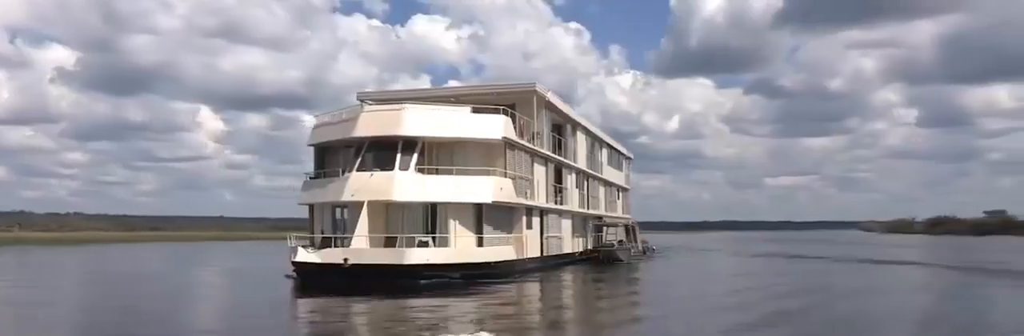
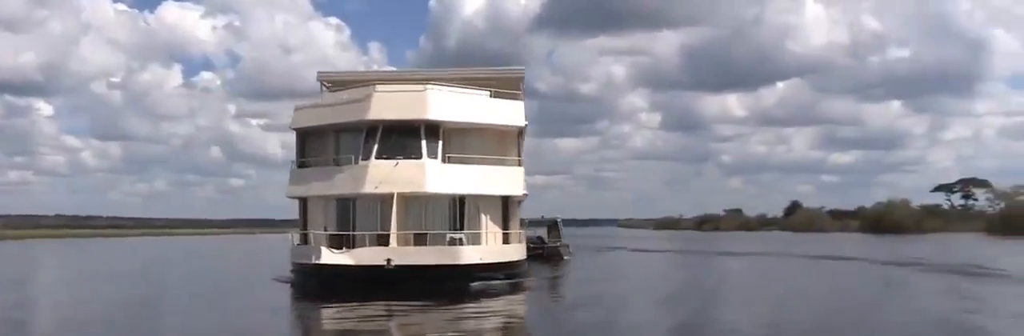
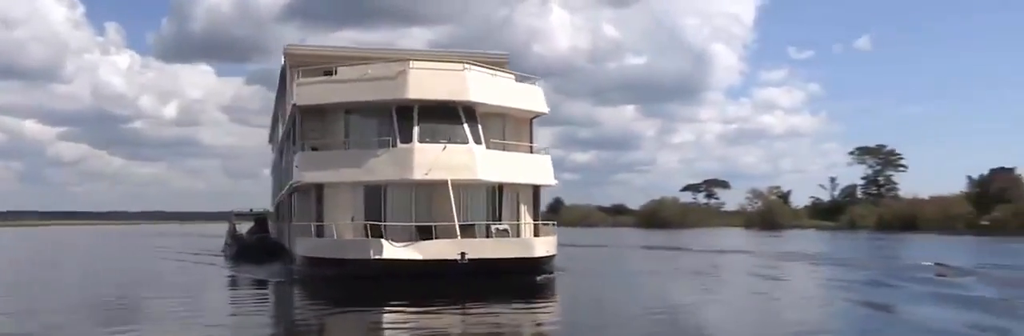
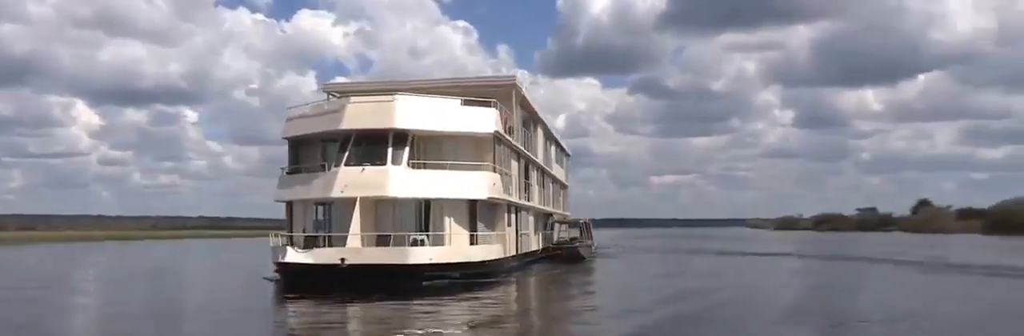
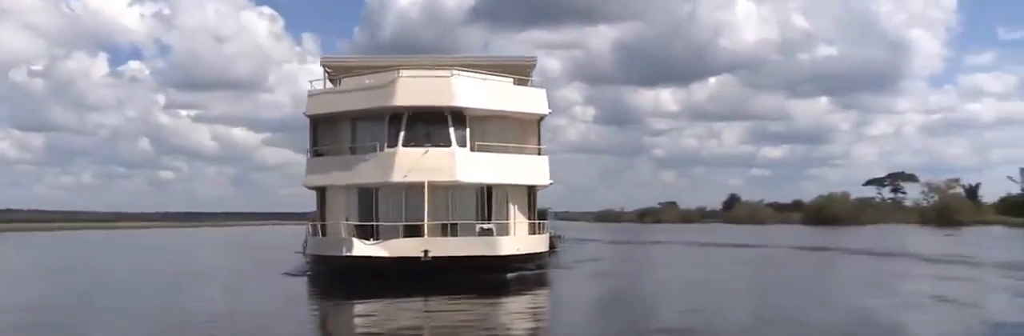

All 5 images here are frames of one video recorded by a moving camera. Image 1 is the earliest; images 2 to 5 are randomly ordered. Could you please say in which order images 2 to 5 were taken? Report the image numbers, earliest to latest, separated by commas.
4, 2, 5, 3
